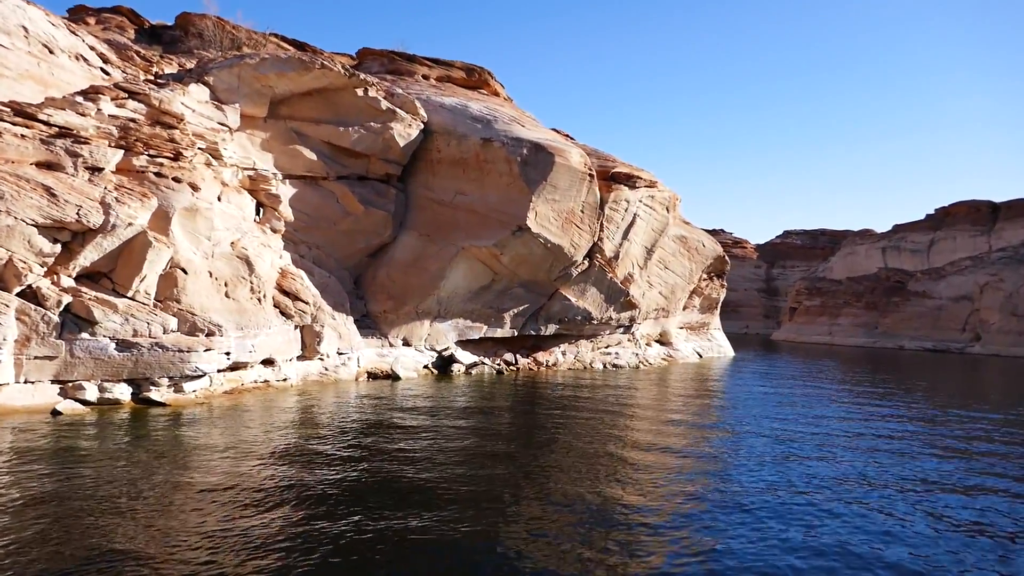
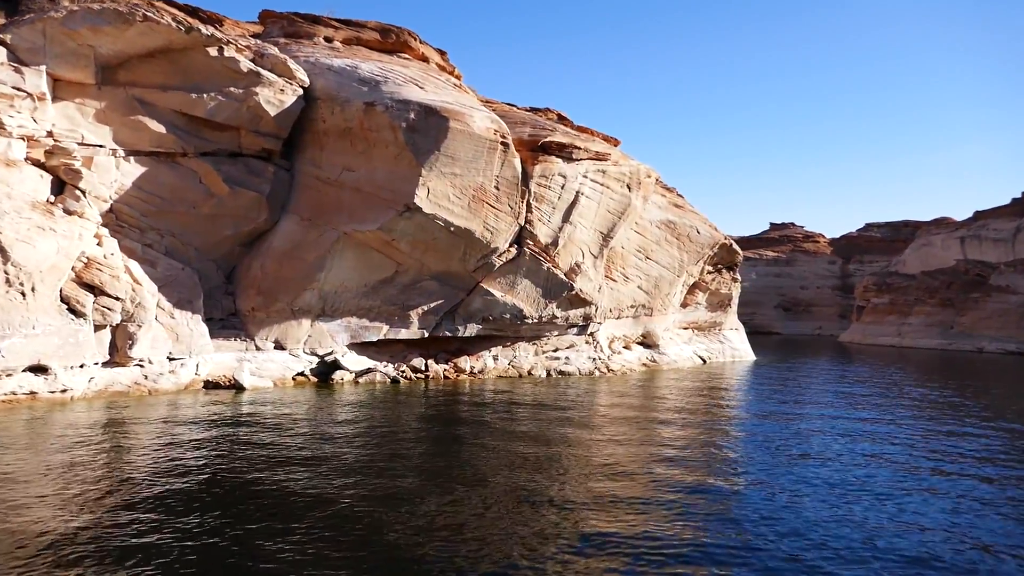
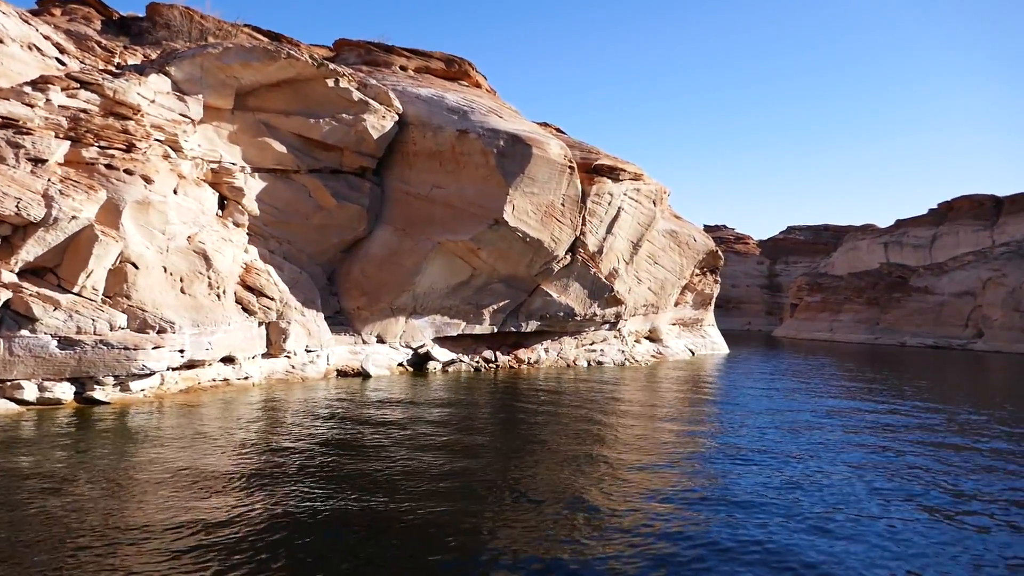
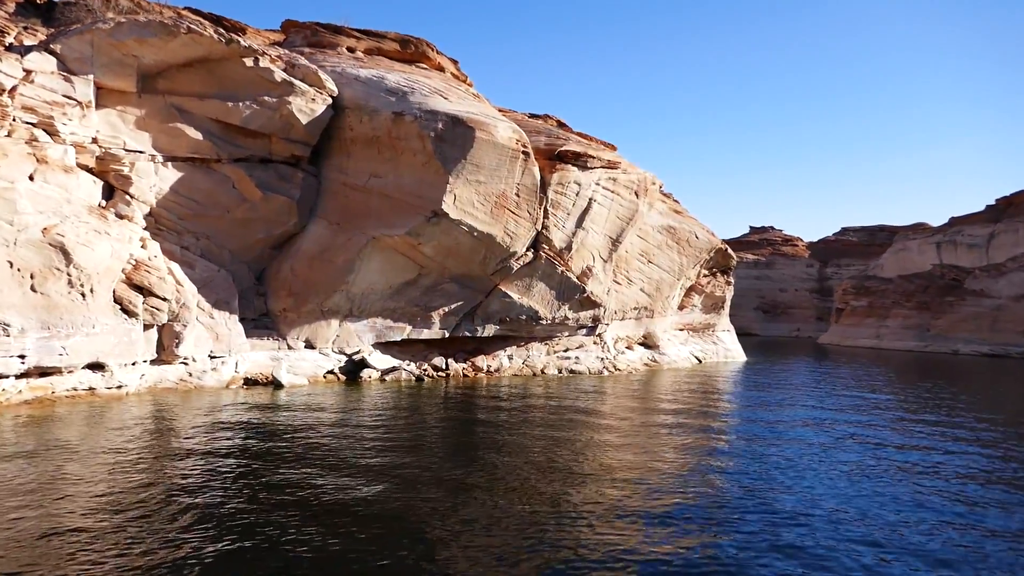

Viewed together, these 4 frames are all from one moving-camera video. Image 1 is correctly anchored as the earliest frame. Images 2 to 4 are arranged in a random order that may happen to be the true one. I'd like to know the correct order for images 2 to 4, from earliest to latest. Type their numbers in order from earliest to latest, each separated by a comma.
3, 4, 2
